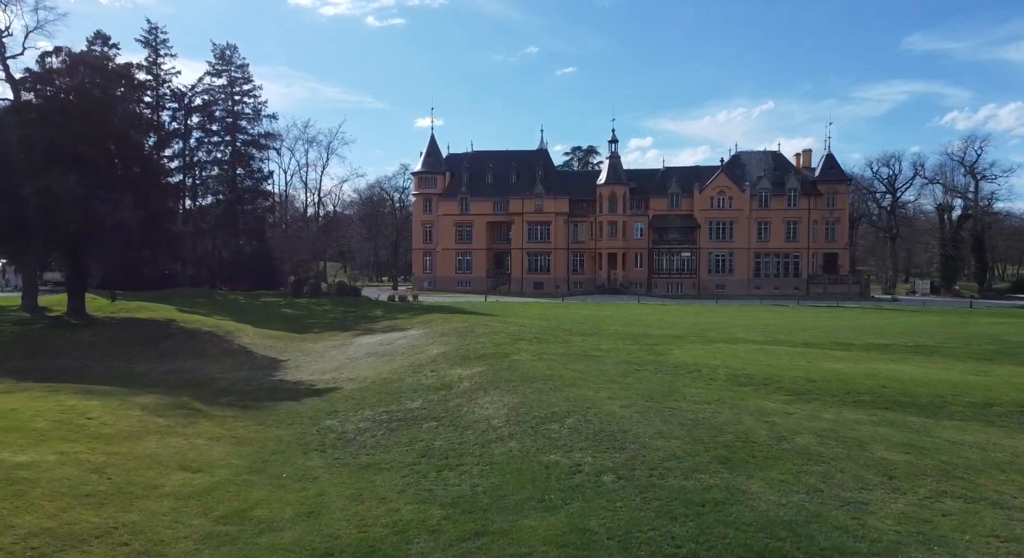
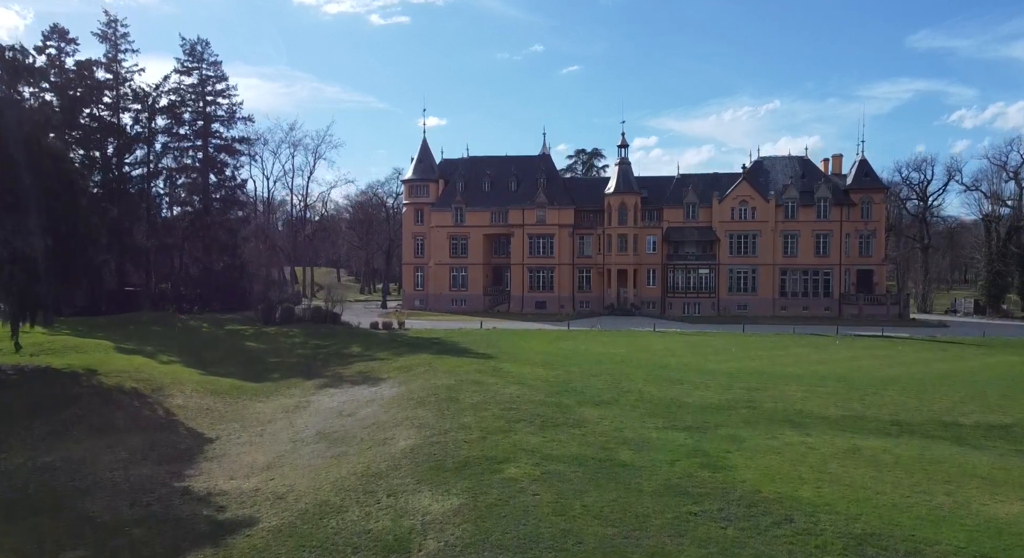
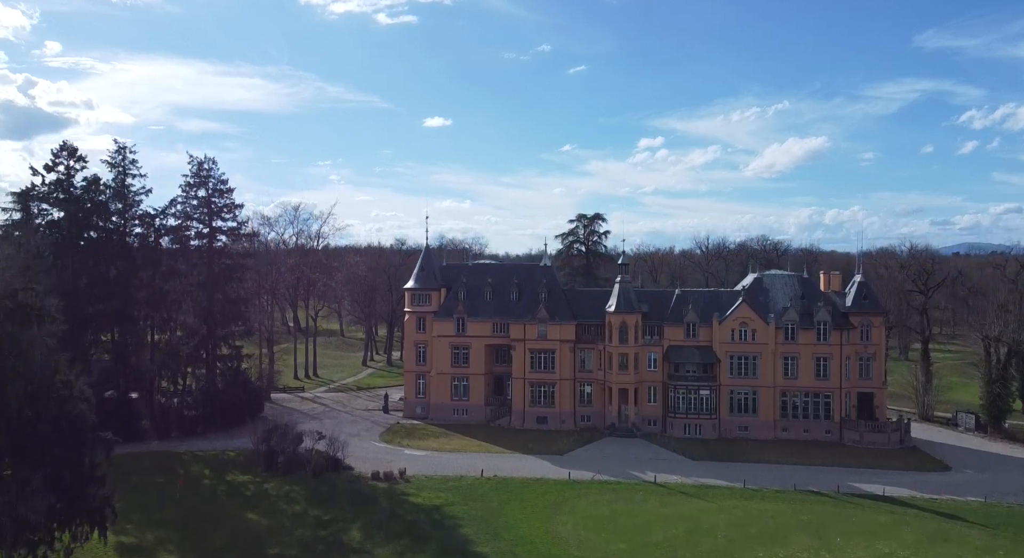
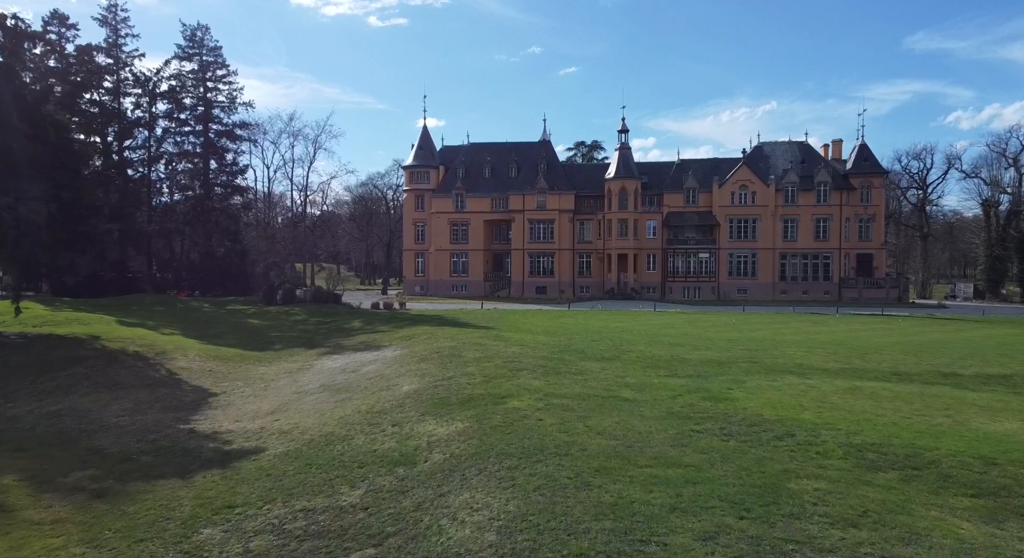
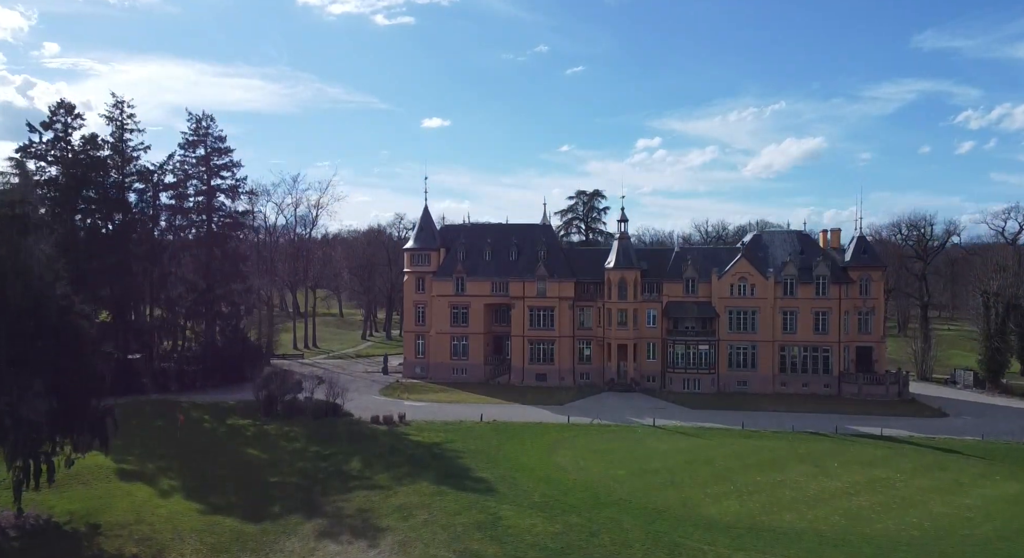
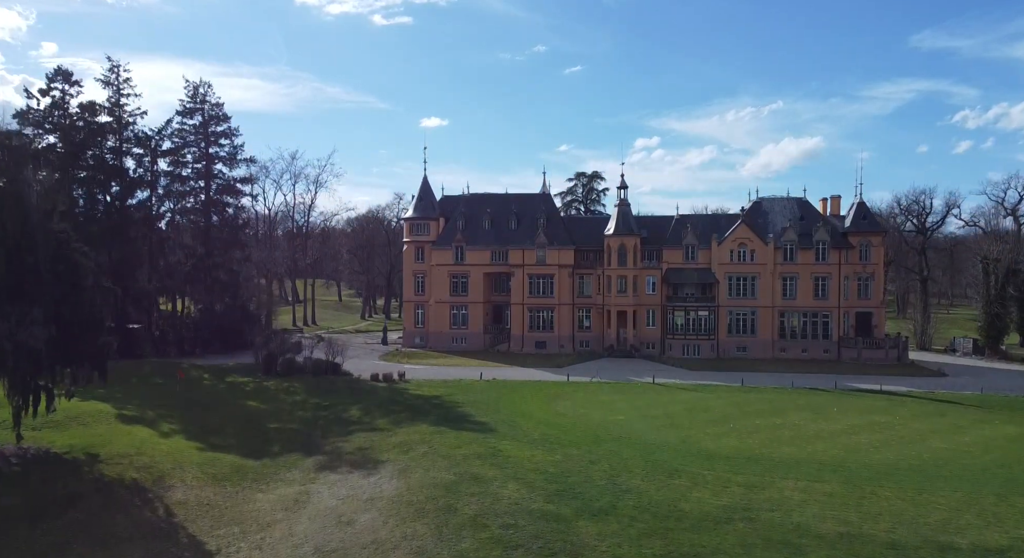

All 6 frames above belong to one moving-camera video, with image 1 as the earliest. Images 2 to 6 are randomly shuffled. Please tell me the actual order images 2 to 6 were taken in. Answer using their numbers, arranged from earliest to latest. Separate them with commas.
4, 2, 6, 5, 3
